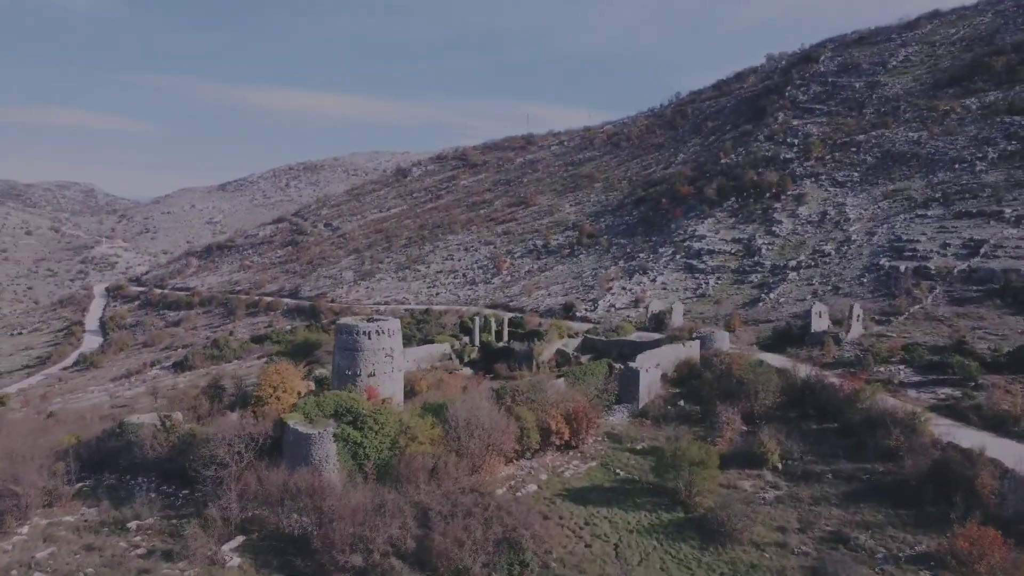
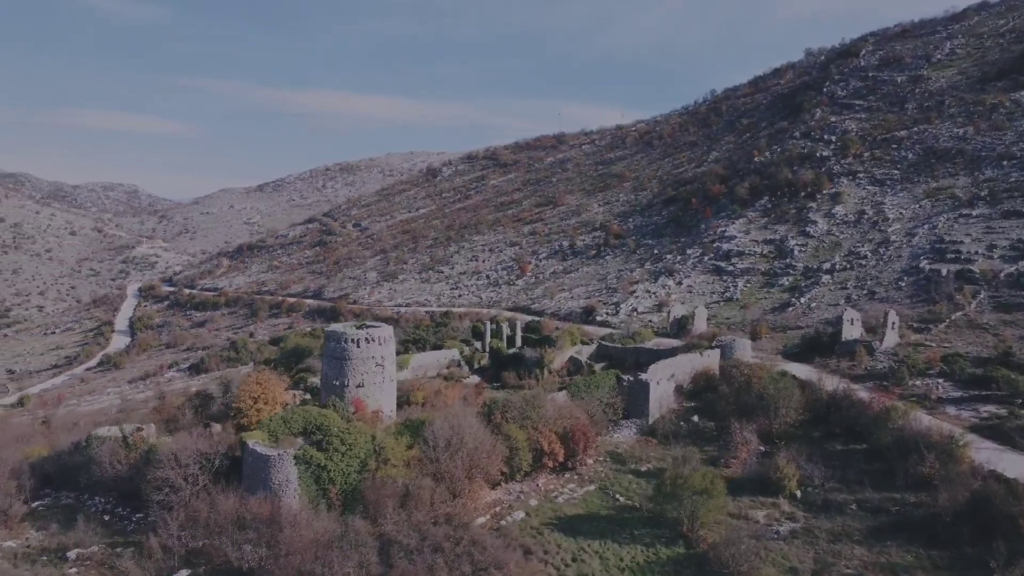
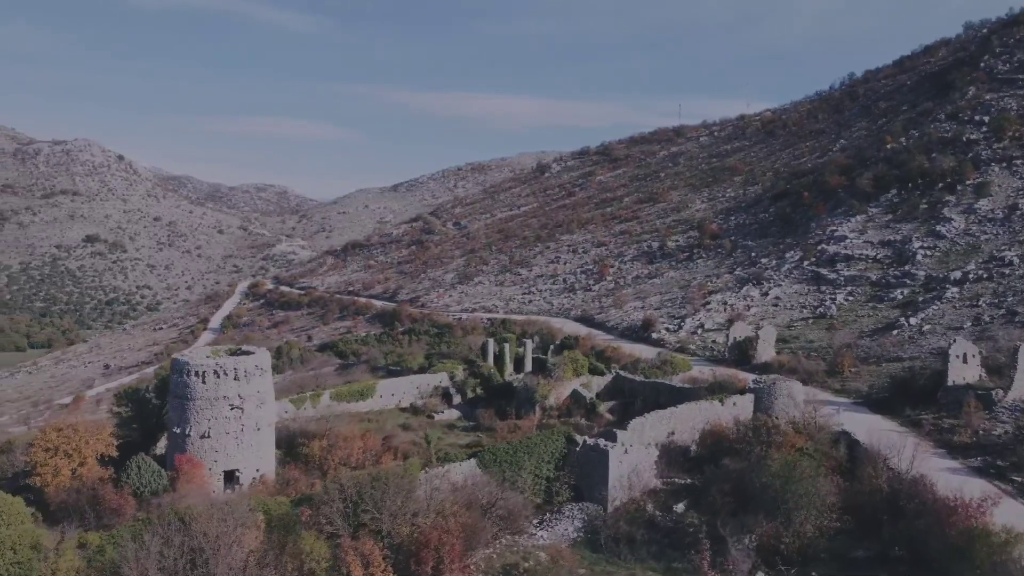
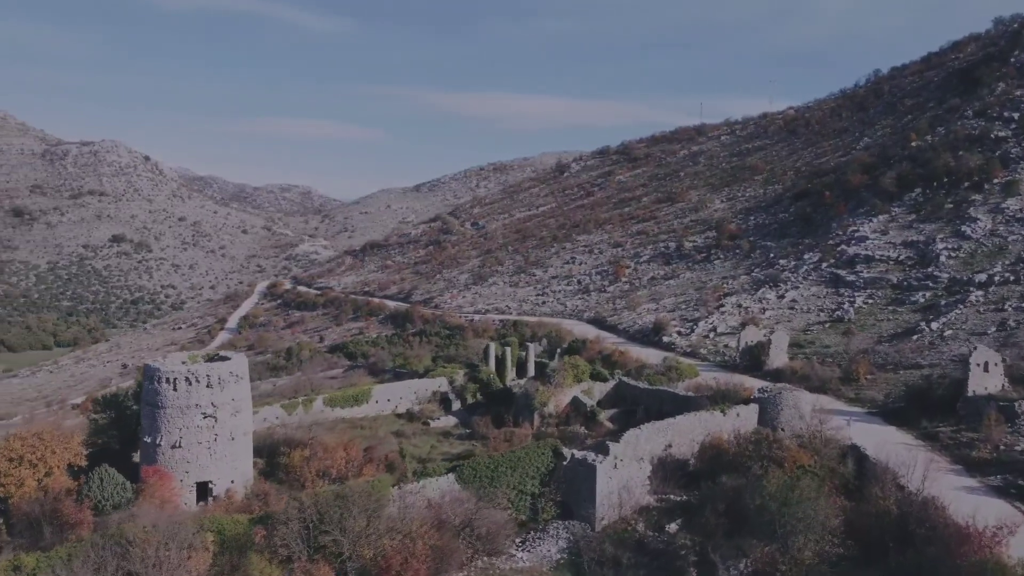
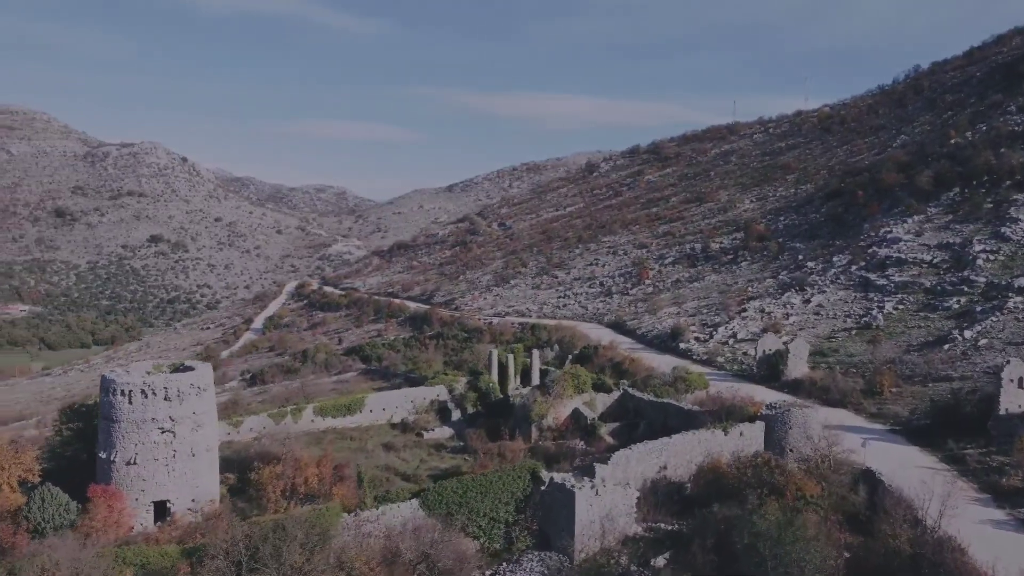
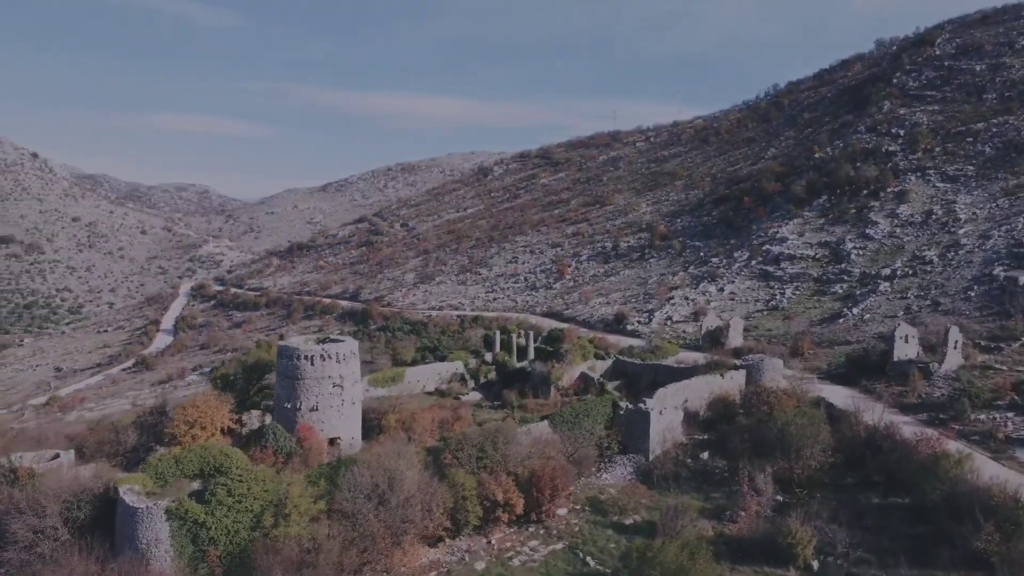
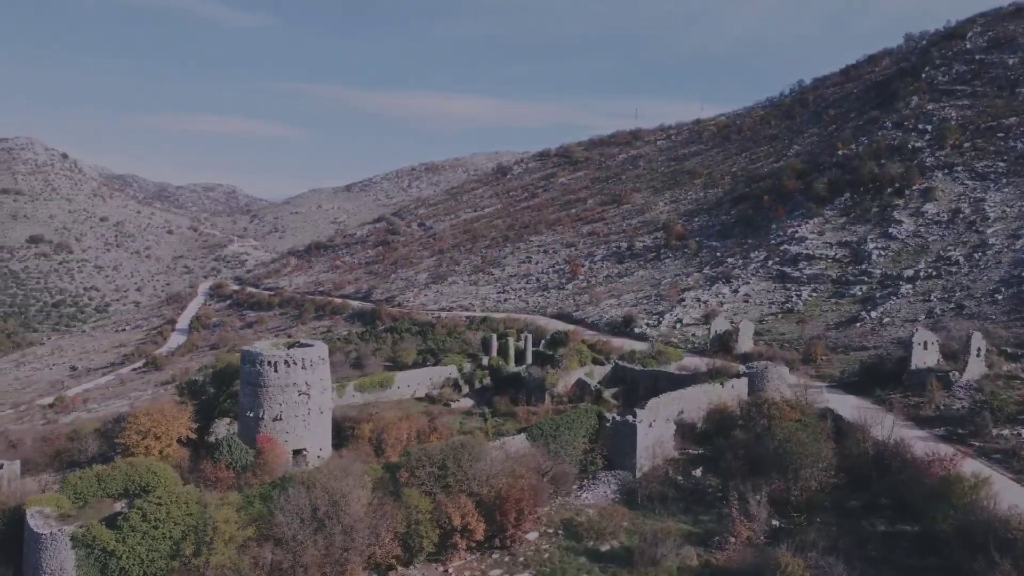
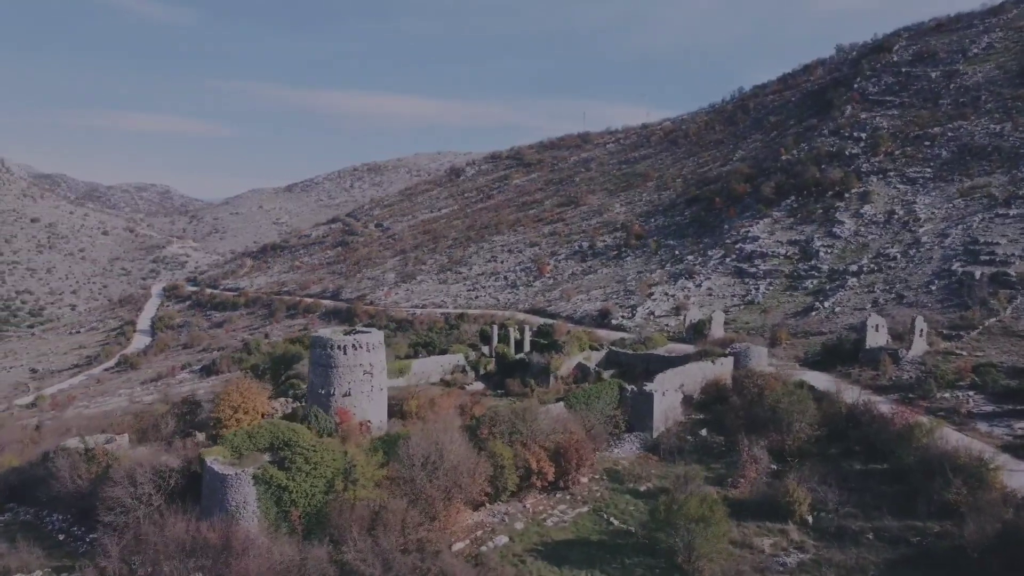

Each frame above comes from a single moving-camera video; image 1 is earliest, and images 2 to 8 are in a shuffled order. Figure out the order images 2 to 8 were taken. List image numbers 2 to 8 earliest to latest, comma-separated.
2, 8, 6, 7, 3, 4, 5
